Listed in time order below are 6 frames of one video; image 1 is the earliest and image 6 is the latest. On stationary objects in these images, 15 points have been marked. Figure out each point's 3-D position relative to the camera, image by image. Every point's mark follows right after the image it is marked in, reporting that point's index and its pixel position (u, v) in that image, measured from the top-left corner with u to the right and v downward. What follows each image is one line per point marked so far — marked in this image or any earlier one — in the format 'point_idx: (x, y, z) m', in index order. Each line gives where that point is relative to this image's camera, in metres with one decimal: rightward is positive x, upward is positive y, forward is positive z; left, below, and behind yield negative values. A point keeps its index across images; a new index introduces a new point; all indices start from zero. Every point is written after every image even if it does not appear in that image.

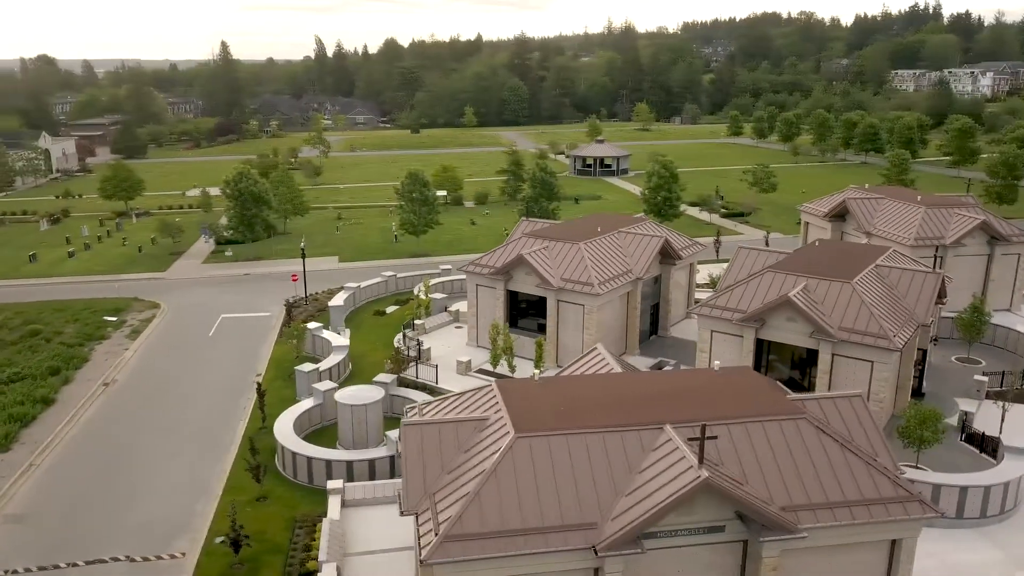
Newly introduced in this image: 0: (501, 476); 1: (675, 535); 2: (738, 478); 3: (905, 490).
0: (-0.2, -3.7, +15.5) m
1: (+3.3, -4.7, +15.2) m
2: (+4.5, -3.8, +15.9) m
3: (+8.0, -4.1, +16.2) m
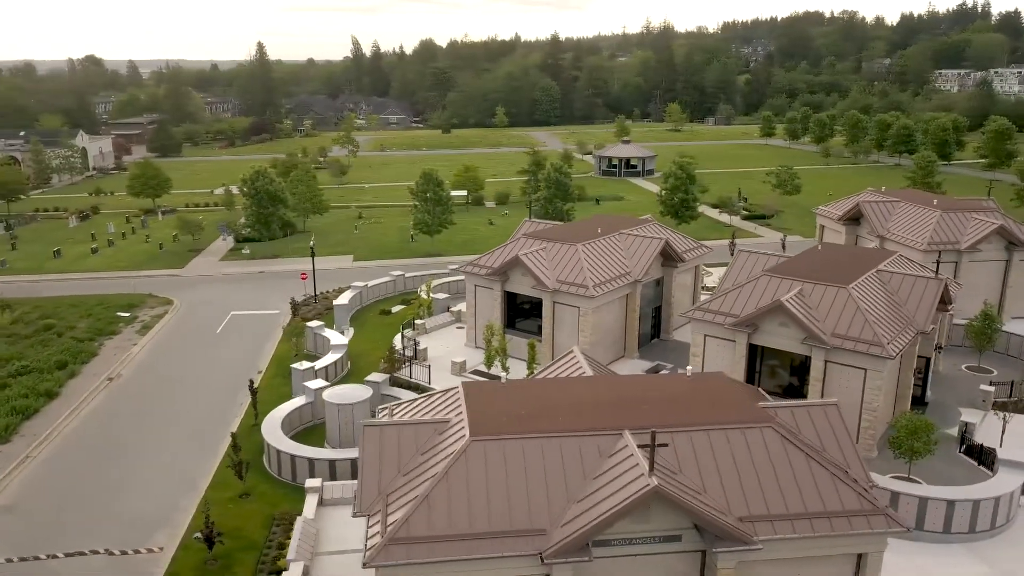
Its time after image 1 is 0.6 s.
0: (-1.2, -3.7, +15.4) m
1: (+2.3, -4.8, +14.9) m
2: (+3.6, -3.9, +15.5) m
3: (+7.1, -4.2, +15.7) m
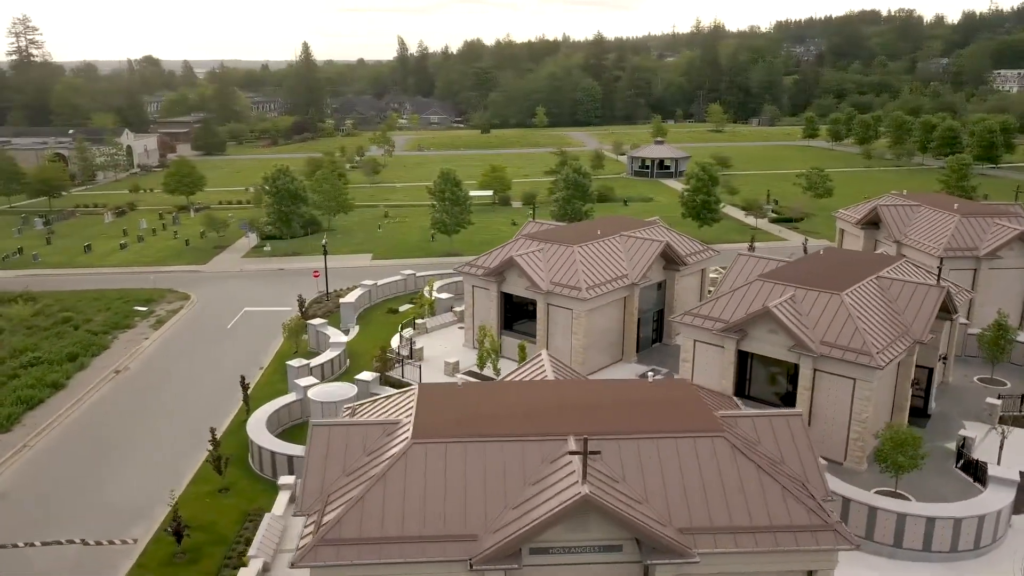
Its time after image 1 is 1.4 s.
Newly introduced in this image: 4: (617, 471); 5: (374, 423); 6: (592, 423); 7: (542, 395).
0: (-2.4, -3.7, +15.2) m
1: (+1.1, -4.8, +14.6) m
2: (+2.3, -4.0, +15.1) m
3: (+5.9, -4.3, +15.1) m
4: (+2.0, -3.6, +15.5) m
5: (-3.0, -2.9, +17.1) m
6: (+1.6, -2.8, +16.5) m
7: (+0.6, -2.5, +17.9) m
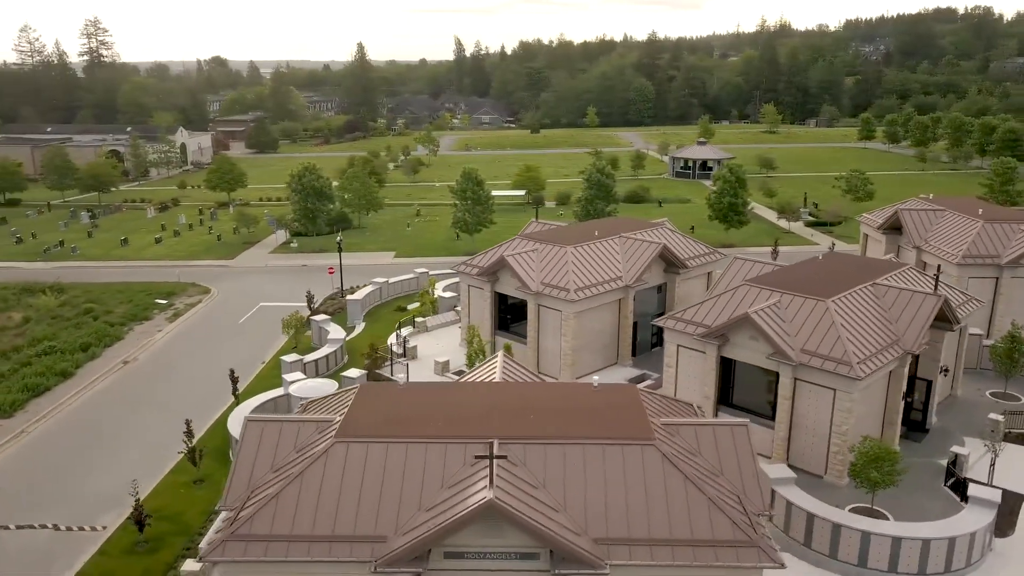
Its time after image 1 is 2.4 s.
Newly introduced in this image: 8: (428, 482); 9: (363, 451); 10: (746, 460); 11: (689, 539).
0: (-3.9, -3.7, +15.2) m
1: (-0.6, -4.9, +14.3) m
2: (+0.8, -4.0, +14.8) m
3: (+4.3, -4.4, +14.5) m
4: (+0.5, -3.6, +15.2) m
5: (-4.4, -2.8, +17.1) m
6: (+0.2, -2.9, +16.2) m
7: (-0.7, -2.5, +17.6) m
8: (-1.6, -3.7, +15.1) m
9: (-2.9, -3.2, +15.6) m
10: (+4.8, -3.6, +16.5) m
11: (+3.2, -4.5, +14.4) m
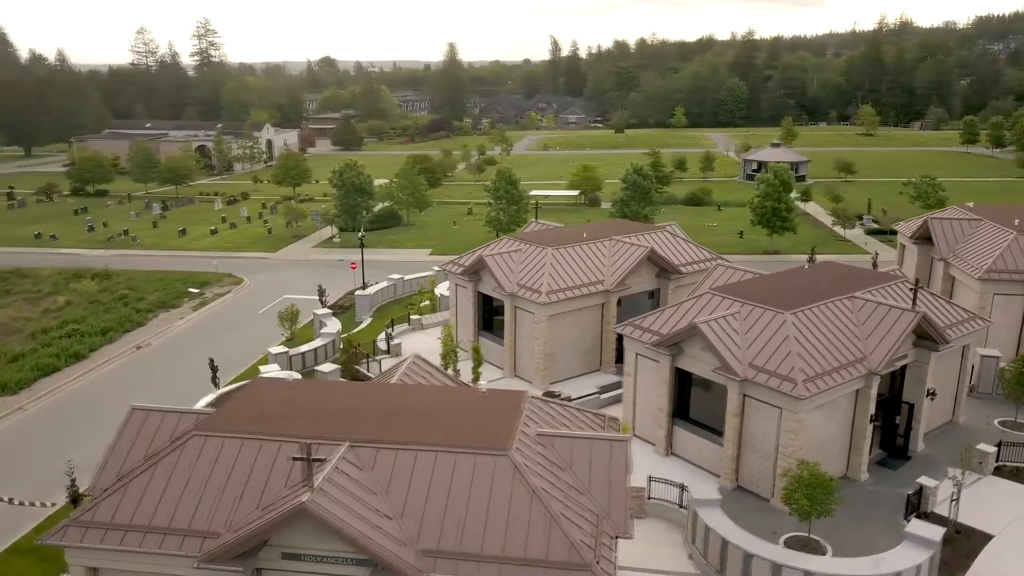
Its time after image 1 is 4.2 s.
0: (-6.8, -3.5, +15.3) m
1: (-3.6, -4.8, +14.1) m
2: (-2.2, -4.0, +14.3) m
3: (+1.2, -4.6, +13.7) m
4: (-2.5, -3.6, +14.8) m
5: (-7.0, -2.7, +17.3) m
6: (-2.6, -2.9, +15.8) m
7: (-3.3, -2.4, +17.3) m
8: (-4.5, -3.6, +15.0) m
9: (-5.8, -3.1, +15.6) m
10: (+2.1, -3.8, +15.6) m
11: (+0.1, -4.6, +13.7) m
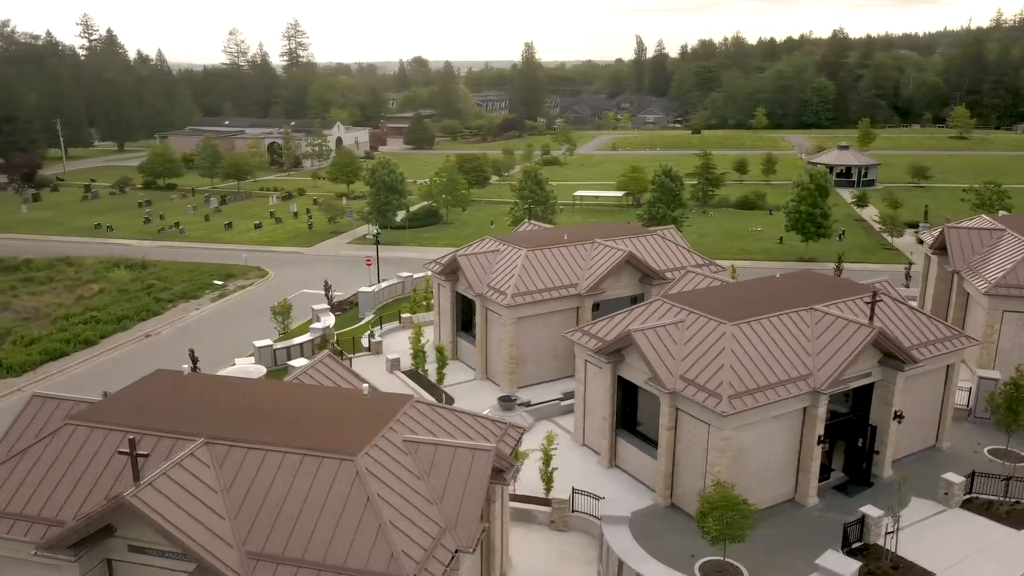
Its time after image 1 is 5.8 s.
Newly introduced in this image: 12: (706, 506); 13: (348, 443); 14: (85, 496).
0: (-9.6, -3.4, +15.7) m
1: (-6.6, -4.7, +14.1) m
2: (-5.1, -4.0, +14.3) m
3: (-1.8, -4.6, +13.2) m
4: (-5.3, -3.6, +14.7) m
5: (-9.5, -2.5, +17.7) m
6: (-5.3, -2.8, +15.8) m
7: (-5.8, -2.4, +17.3) m
8: (-7.3, -3.5, +15.1) m
9: (-8.5, -3.0, +15.9) m
10: (-0.7, -3.9, +15.0) m
11: (-2.9, -4.7, +13.3) m
12: (+4.5, -5.1, +18.5) m
13: (-3.1, -3.0, +15.3) m
14: (-8.0, -3.9, +14.9) m
